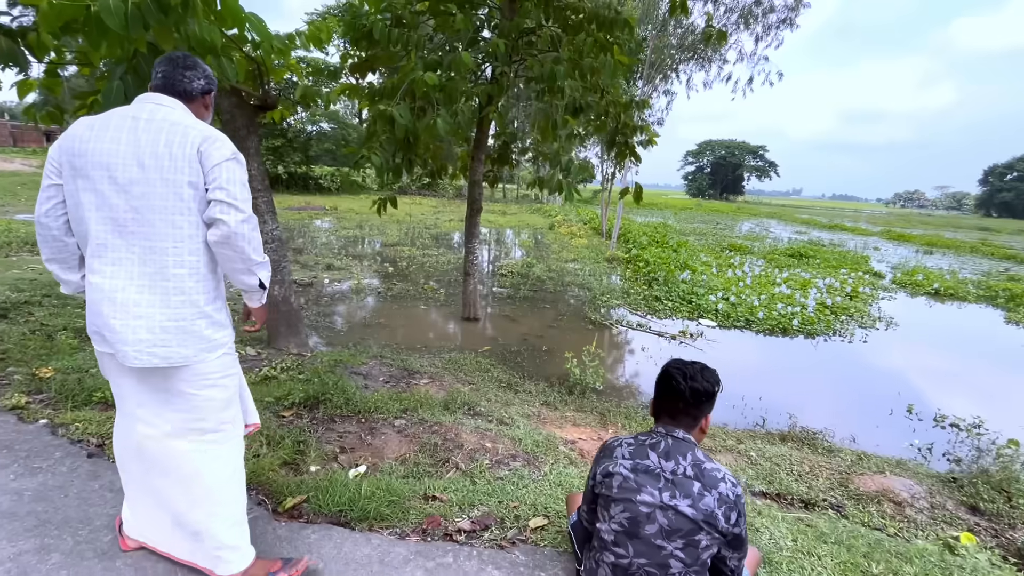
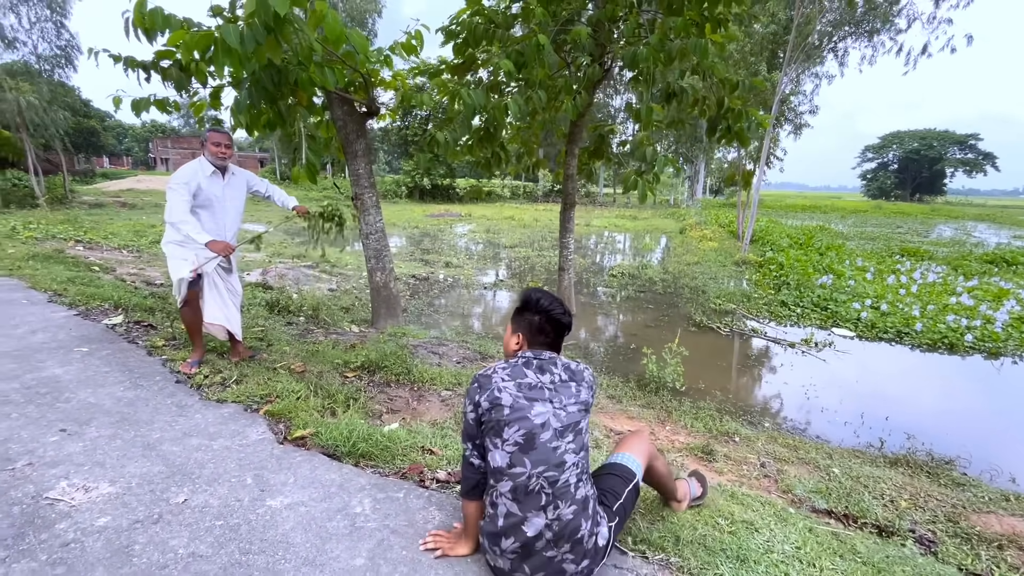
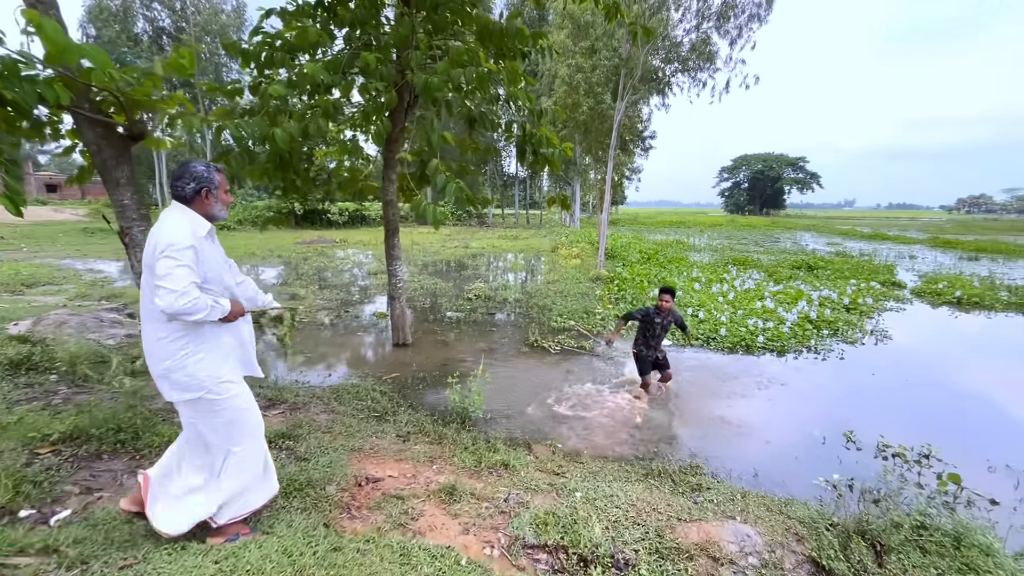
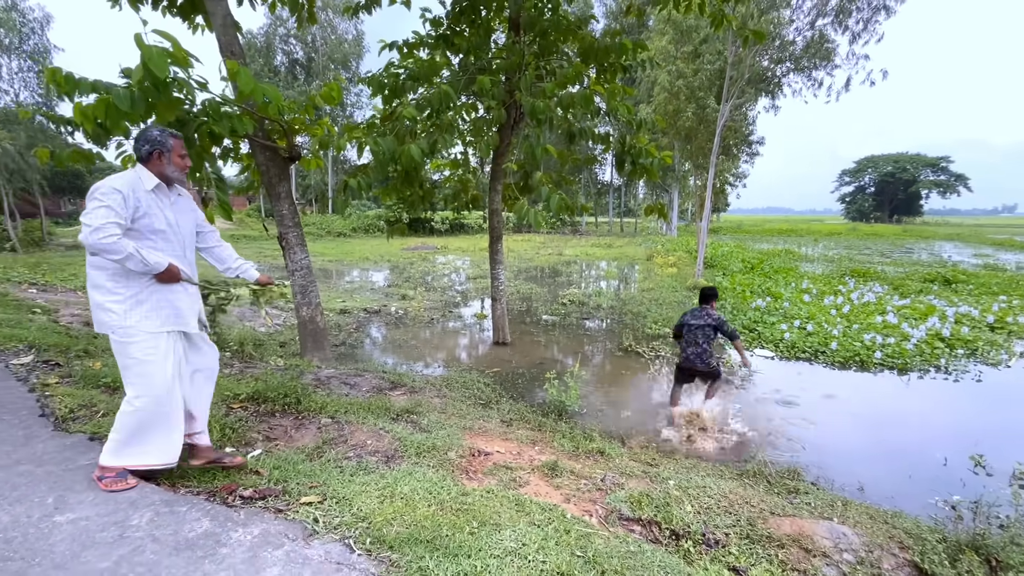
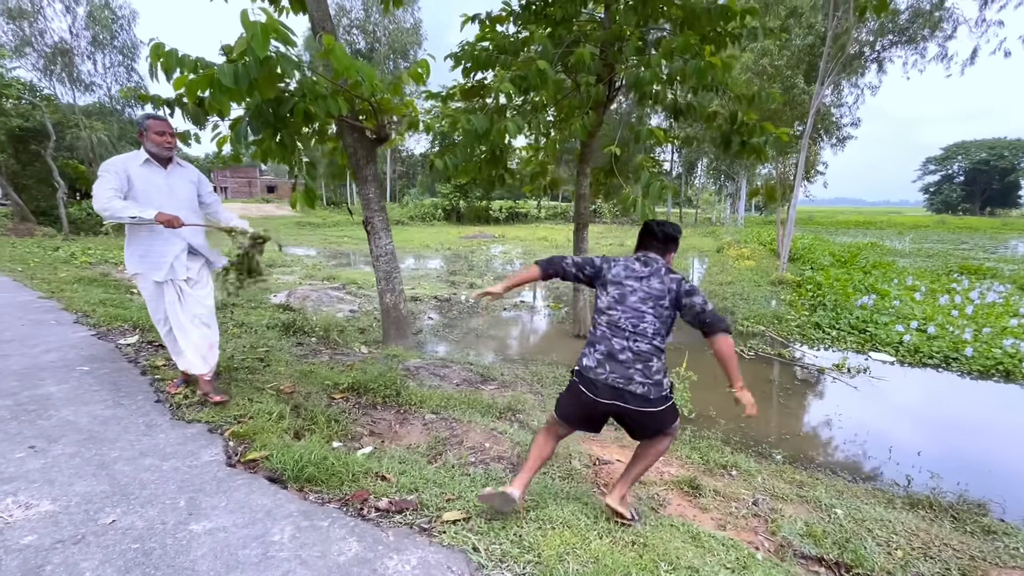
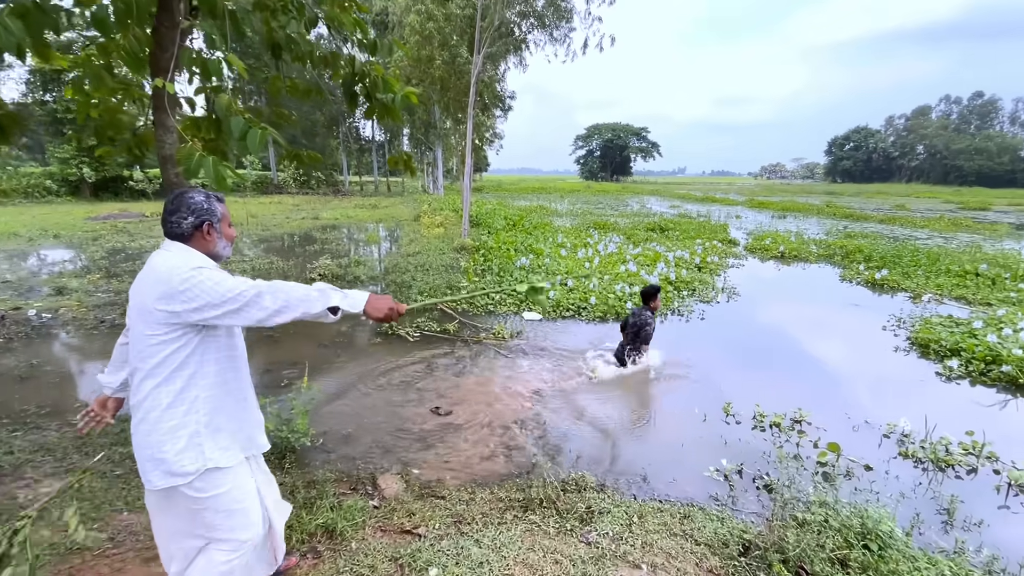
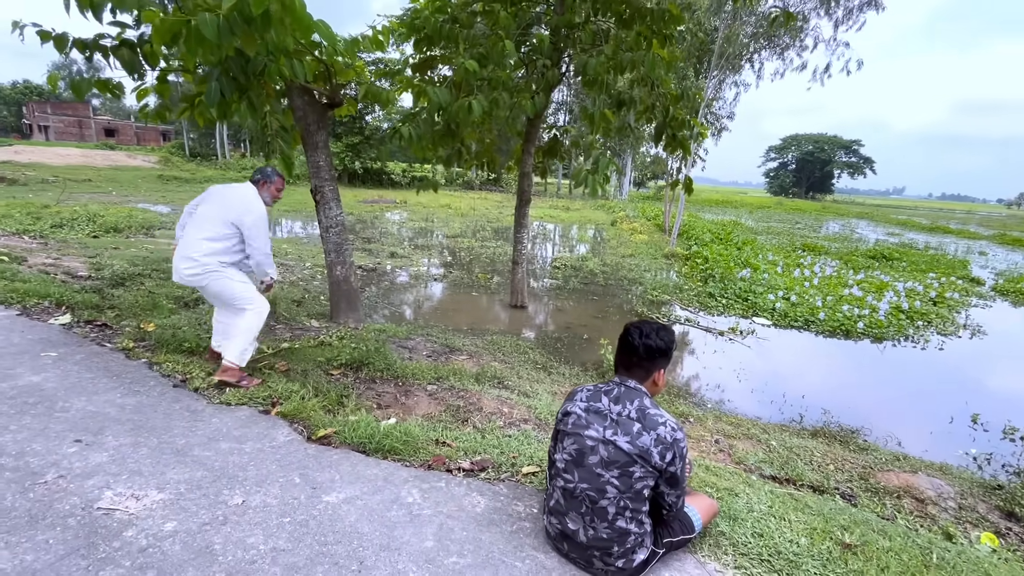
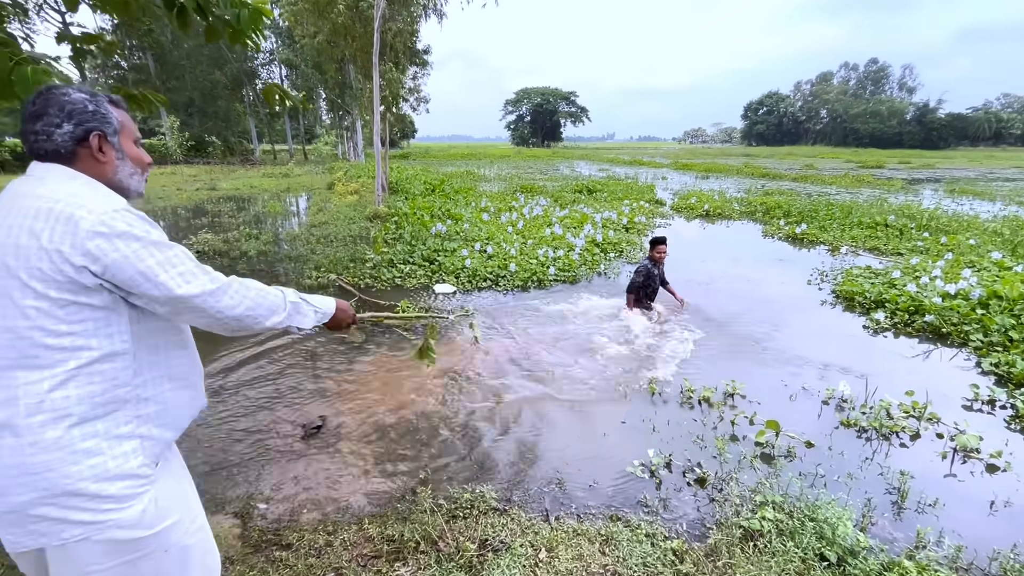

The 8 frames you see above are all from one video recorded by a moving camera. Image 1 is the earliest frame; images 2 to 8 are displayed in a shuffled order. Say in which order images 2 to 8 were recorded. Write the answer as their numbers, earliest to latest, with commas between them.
7, 2, 5, 4, 3, 6, 8
